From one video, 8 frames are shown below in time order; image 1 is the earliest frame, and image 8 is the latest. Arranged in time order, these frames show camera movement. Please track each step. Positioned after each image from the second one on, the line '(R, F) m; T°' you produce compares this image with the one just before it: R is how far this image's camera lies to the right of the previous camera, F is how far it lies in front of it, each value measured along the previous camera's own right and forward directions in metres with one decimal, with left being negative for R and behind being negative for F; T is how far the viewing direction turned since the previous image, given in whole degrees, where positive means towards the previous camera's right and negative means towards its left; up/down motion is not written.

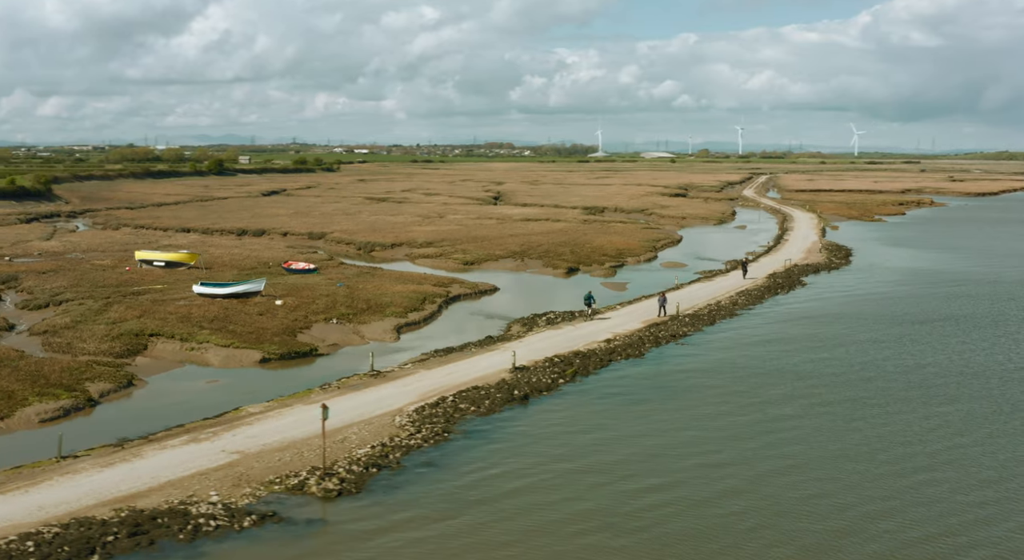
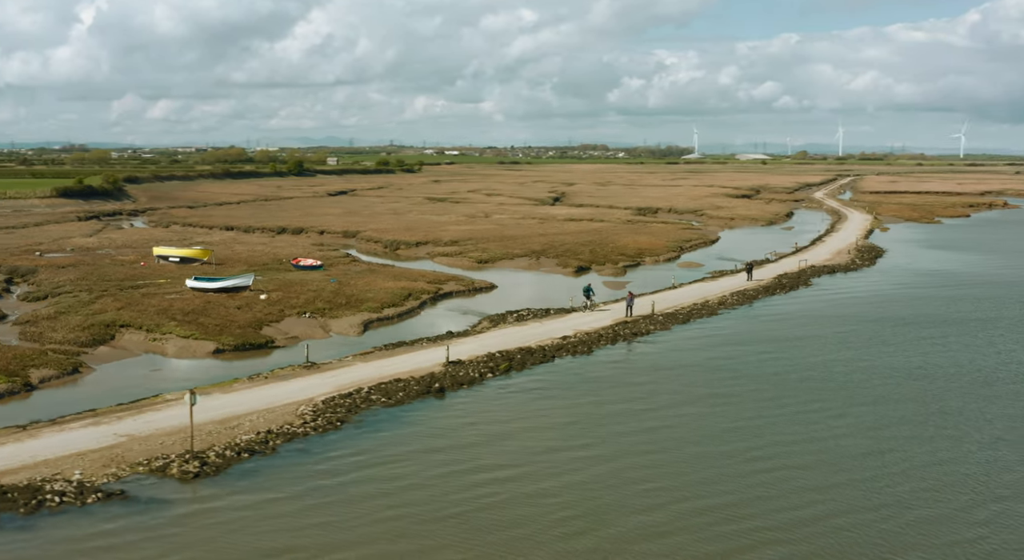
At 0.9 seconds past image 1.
(+5.4, -0.2) m; -4°
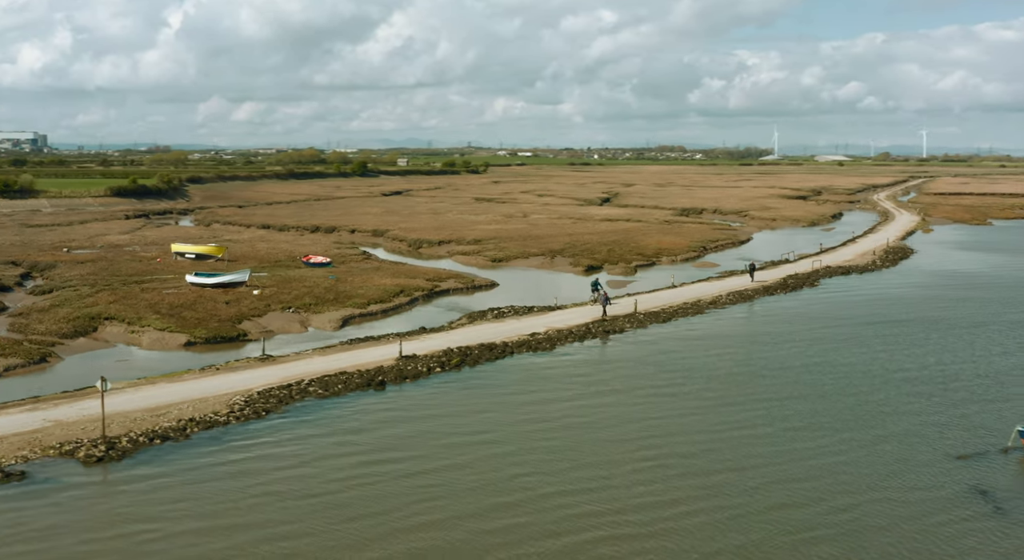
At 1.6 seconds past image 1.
(+4.2, -0.3) m; -3°
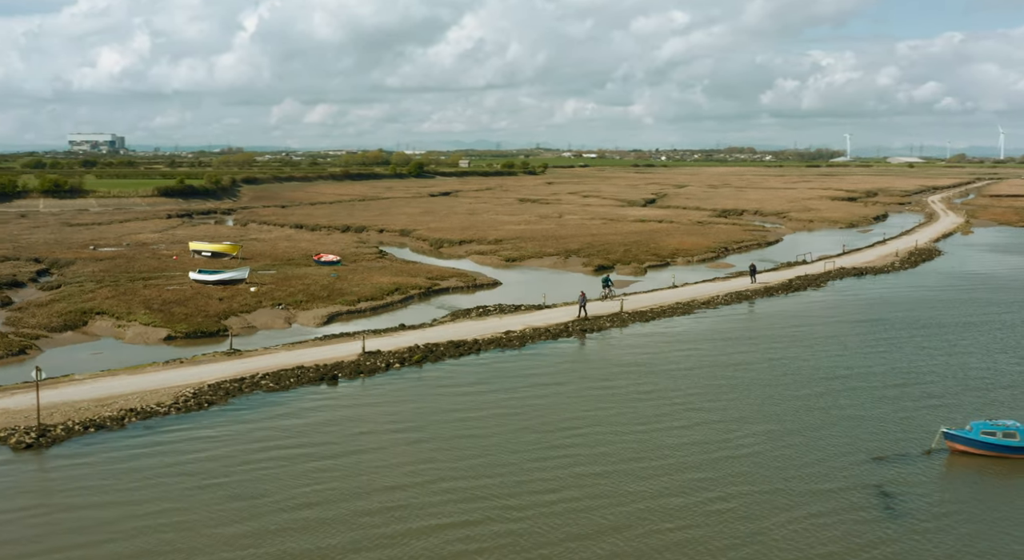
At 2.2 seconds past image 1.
(+3.6, -0.3) m; -3°
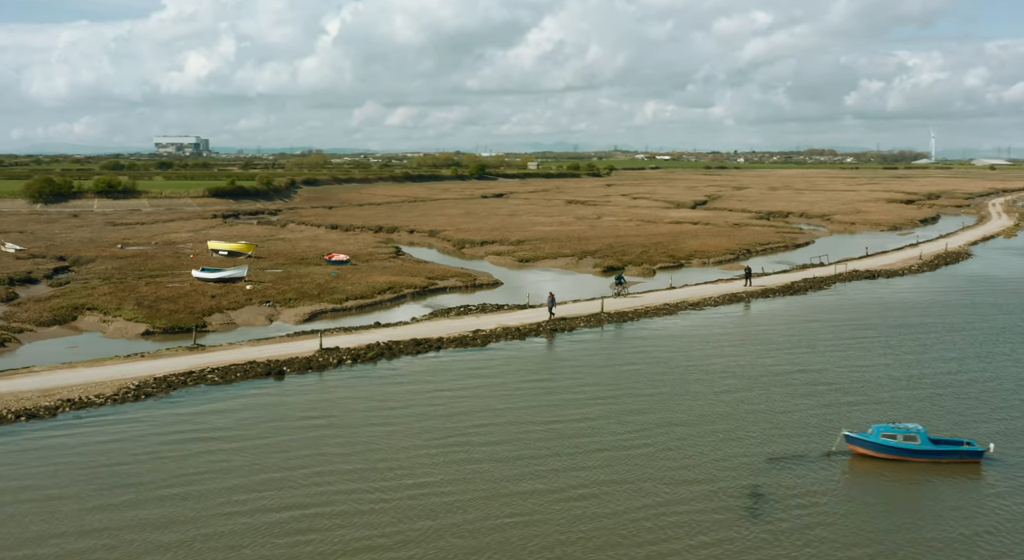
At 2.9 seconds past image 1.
(+4.3, -0.4) m; -3°
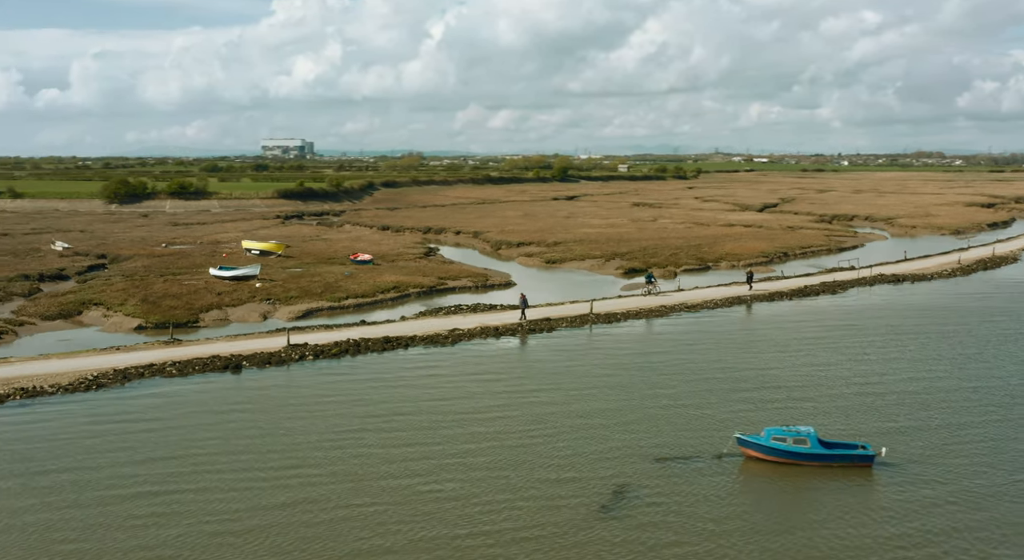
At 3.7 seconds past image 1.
(+4.9, -0.5) m; -4°
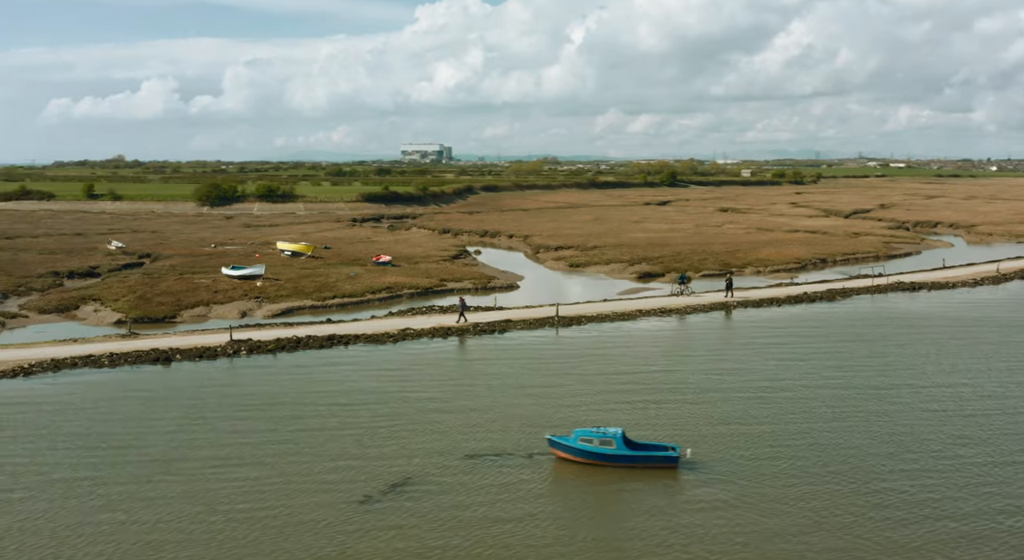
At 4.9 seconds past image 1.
(+7.8, -0.9) m; -6°
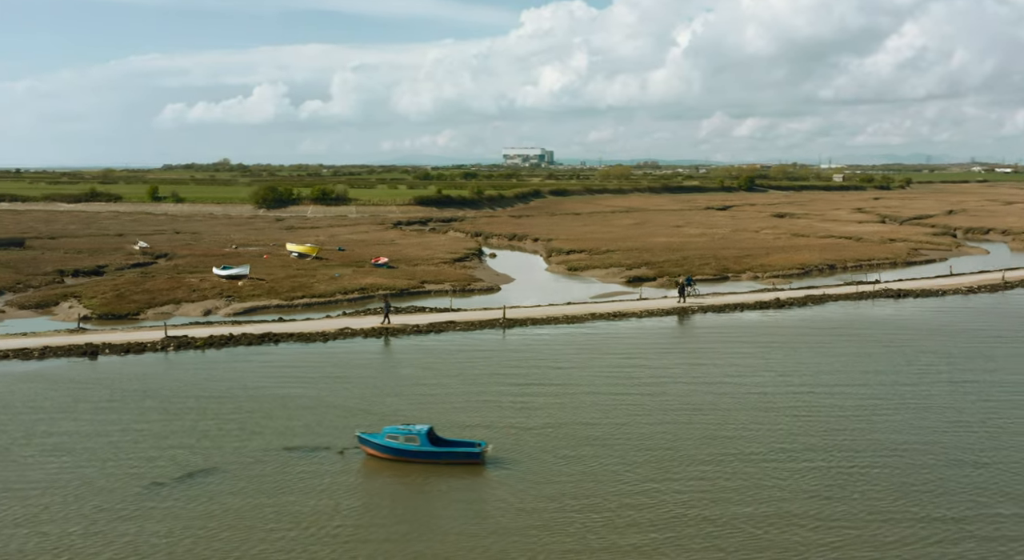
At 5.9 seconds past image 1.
(+7.4, -1.2) m; -4°
